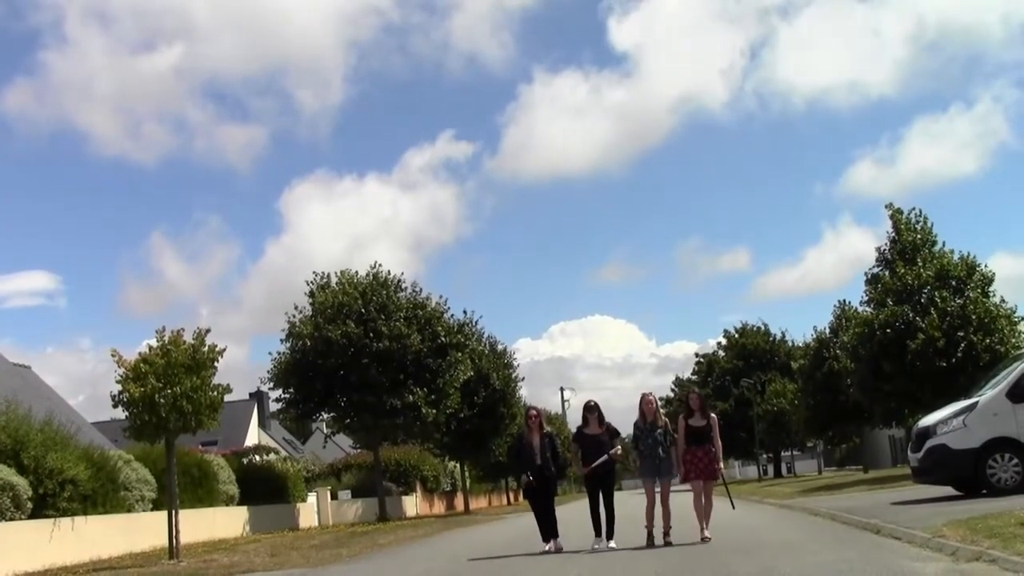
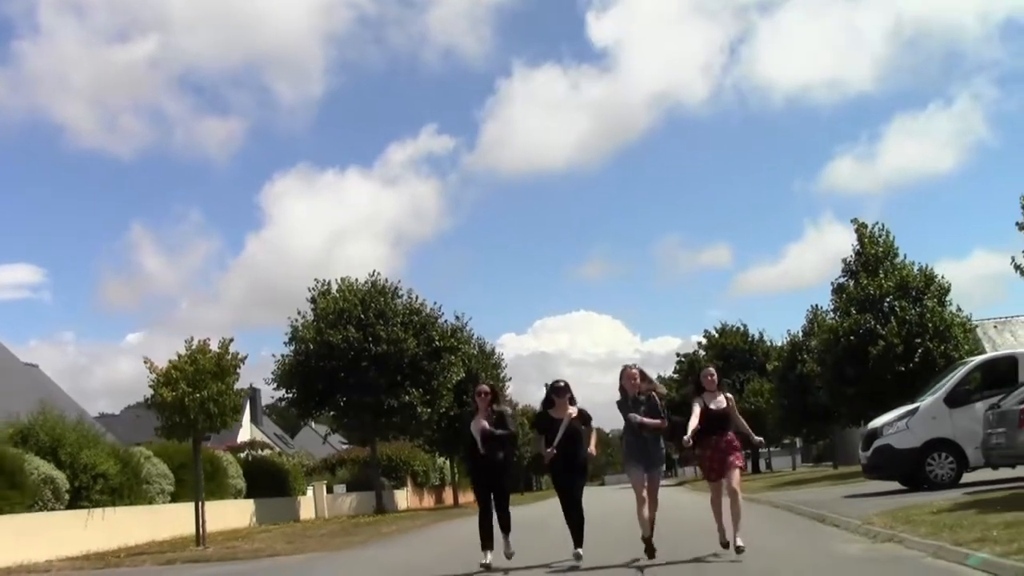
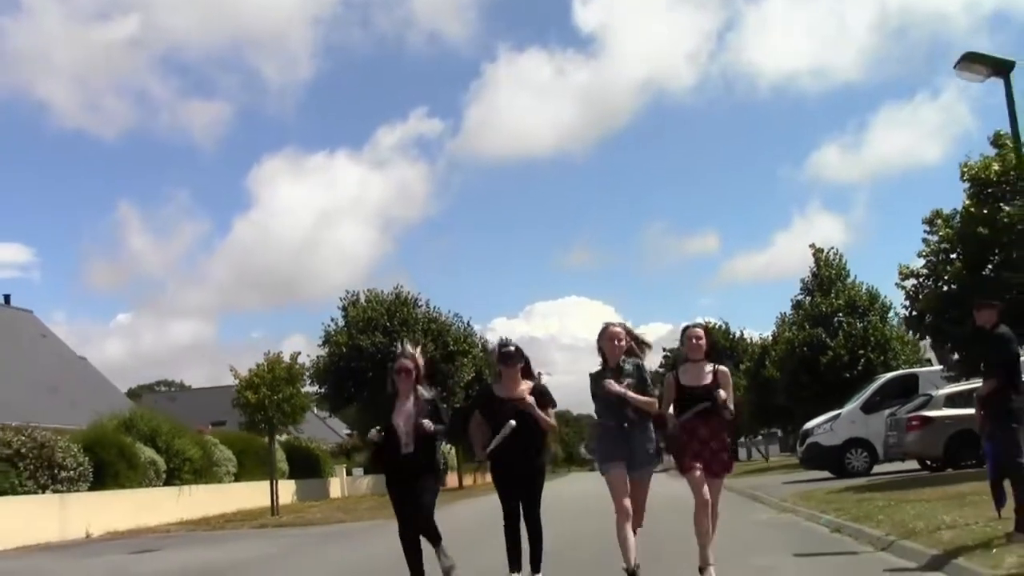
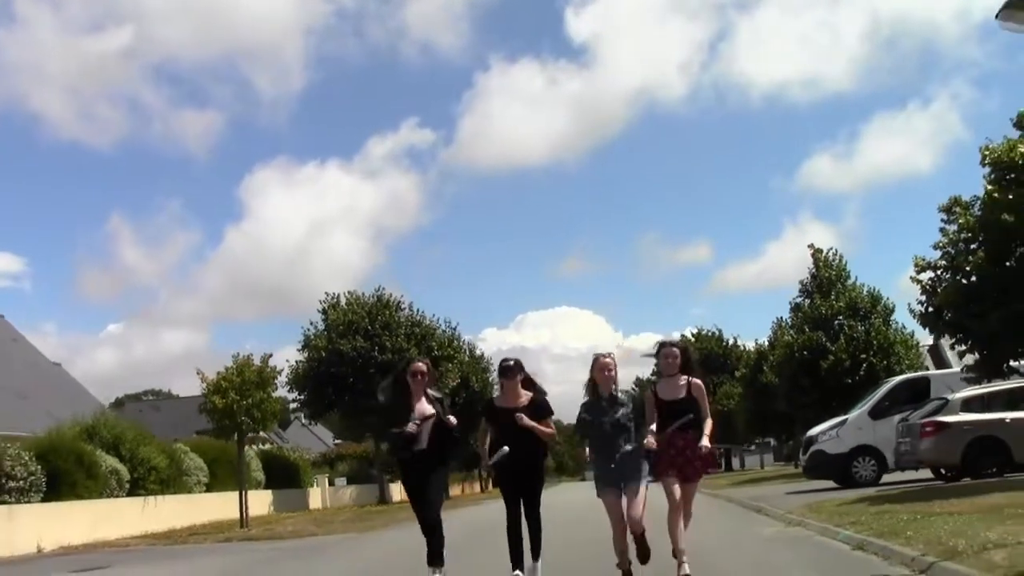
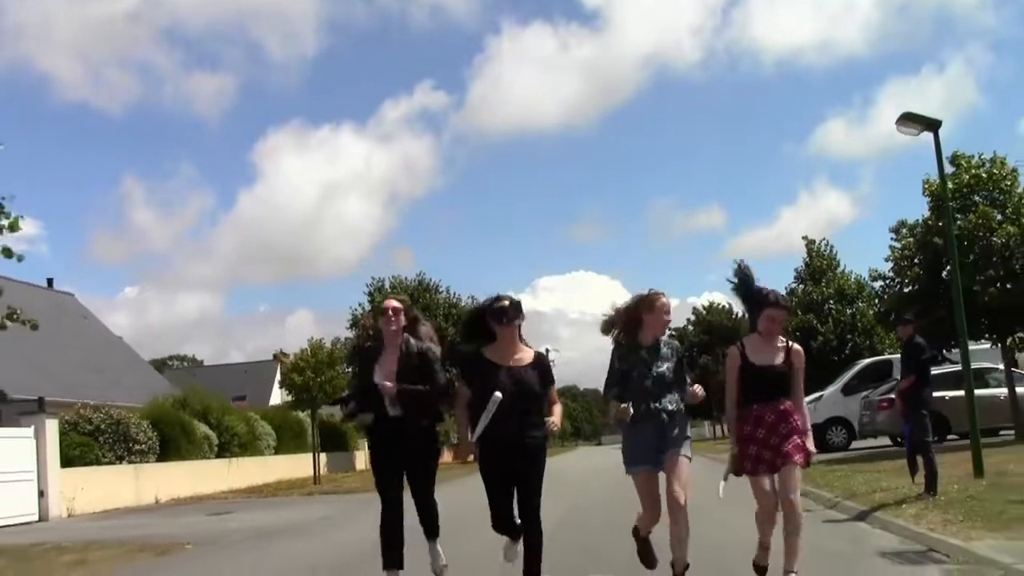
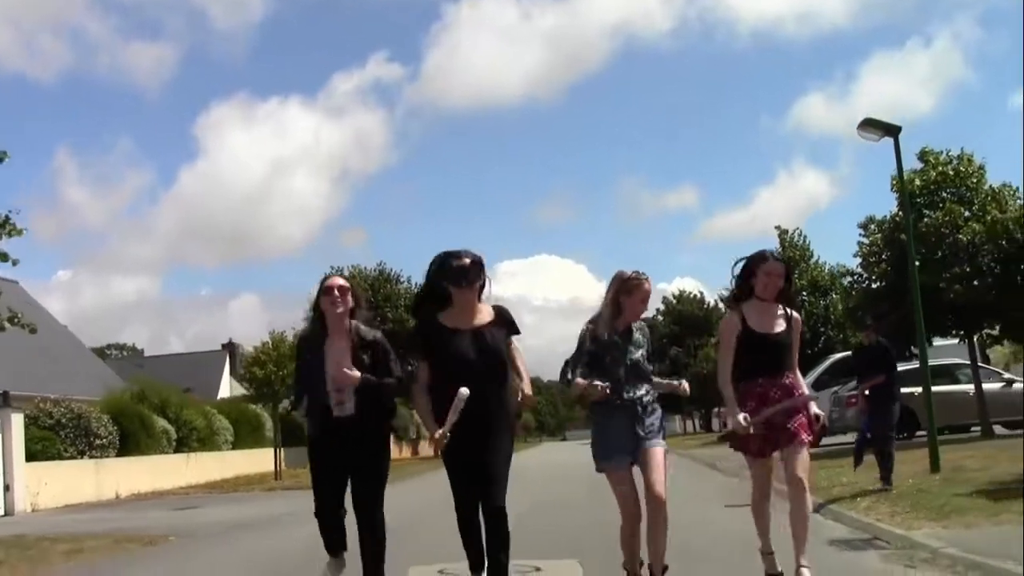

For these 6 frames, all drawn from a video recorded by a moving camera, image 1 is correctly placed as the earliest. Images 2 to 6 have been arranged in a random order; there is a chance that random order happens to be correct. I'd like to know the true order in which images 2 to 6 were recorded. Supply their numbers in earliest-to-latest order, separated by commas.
2, 4, 3, 5, 6
